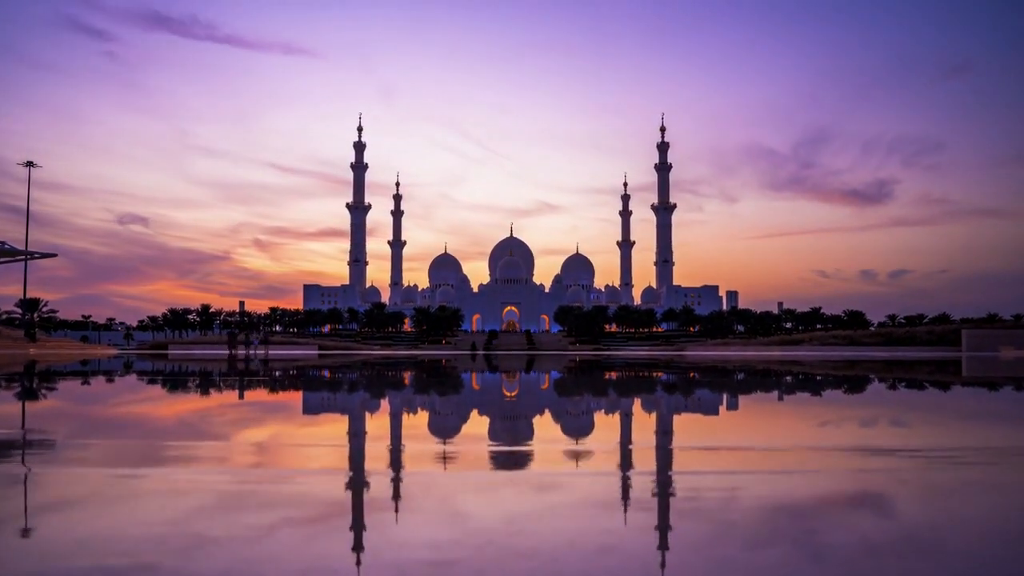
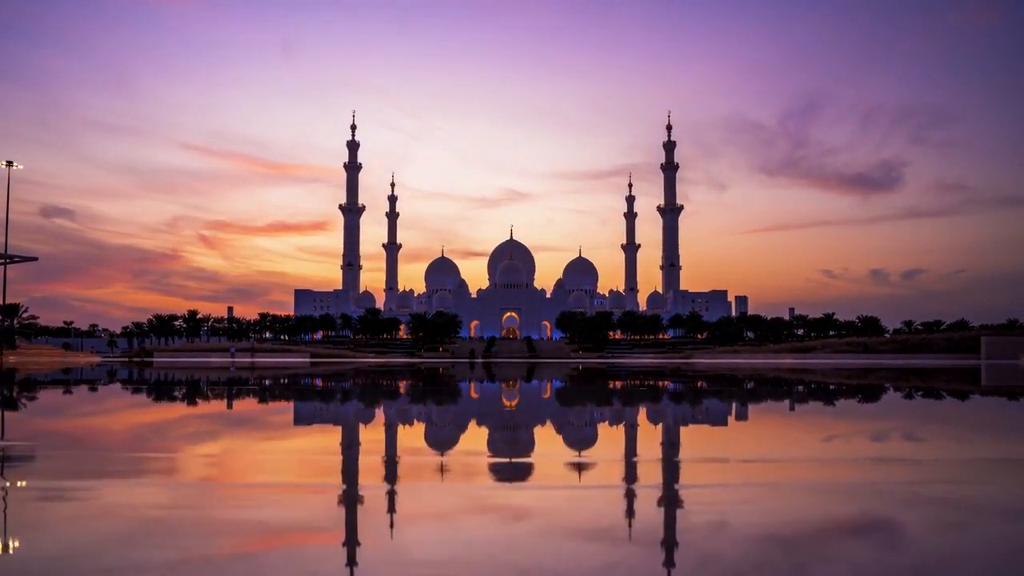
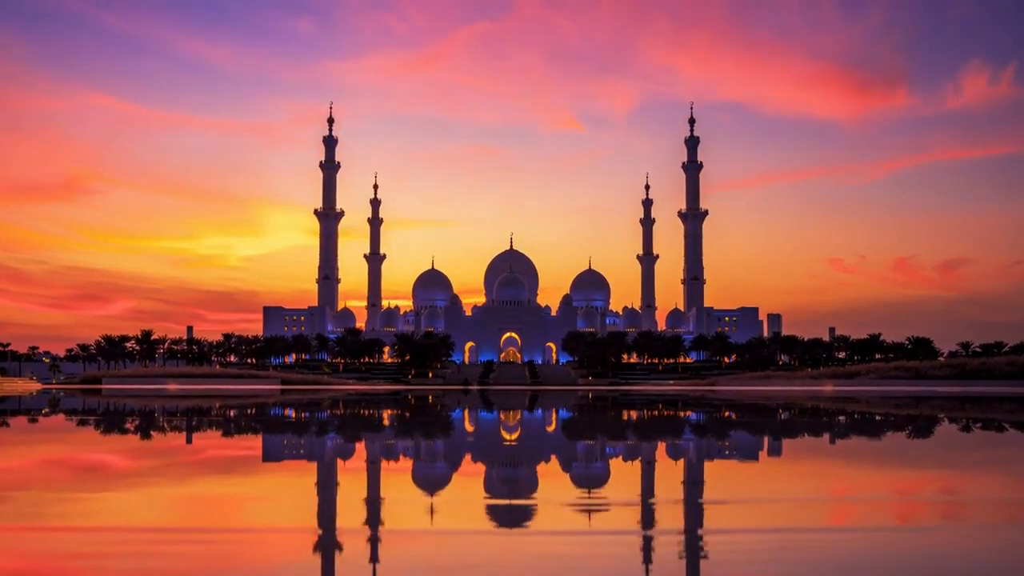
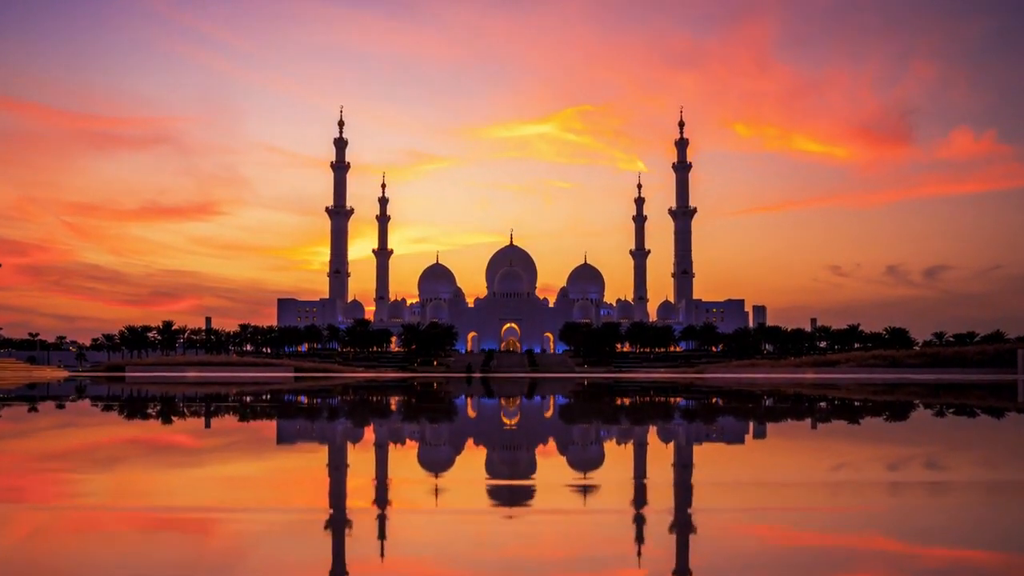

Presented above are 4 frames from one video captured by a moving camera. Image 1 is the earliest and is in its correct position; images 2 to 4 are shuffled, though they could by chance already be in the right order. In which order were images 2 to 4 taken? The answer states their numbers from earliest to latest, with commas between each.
2, 4, 3
